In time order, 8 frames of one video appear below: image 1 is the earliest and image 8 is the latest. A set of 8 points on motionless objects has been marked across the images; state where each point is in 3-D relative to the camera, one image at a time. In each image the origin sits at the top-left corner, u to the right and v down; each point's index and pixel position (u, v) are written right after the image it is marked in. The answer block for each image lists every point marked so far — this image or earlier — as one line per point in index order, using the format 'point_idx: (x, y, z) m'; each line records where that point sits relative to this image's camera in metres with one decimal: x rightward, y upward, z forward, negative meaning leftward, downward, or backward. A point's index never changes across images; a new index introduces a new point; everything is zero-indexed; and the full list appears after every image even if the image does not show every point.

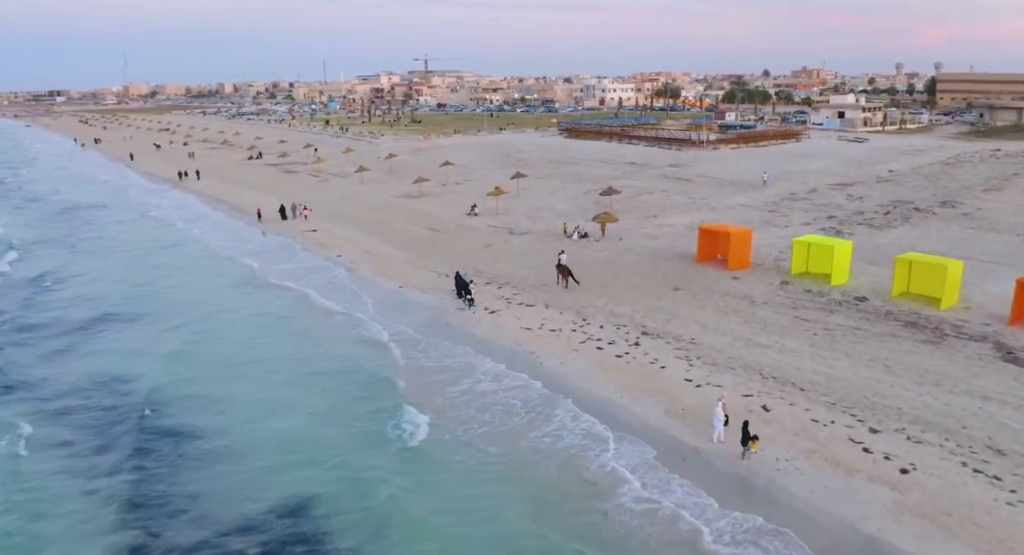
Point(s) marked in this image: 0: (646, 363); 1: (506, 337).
0: (+3.1, -2.0, +17.1) m
1: (-0.2, -1.5, +19.1) m
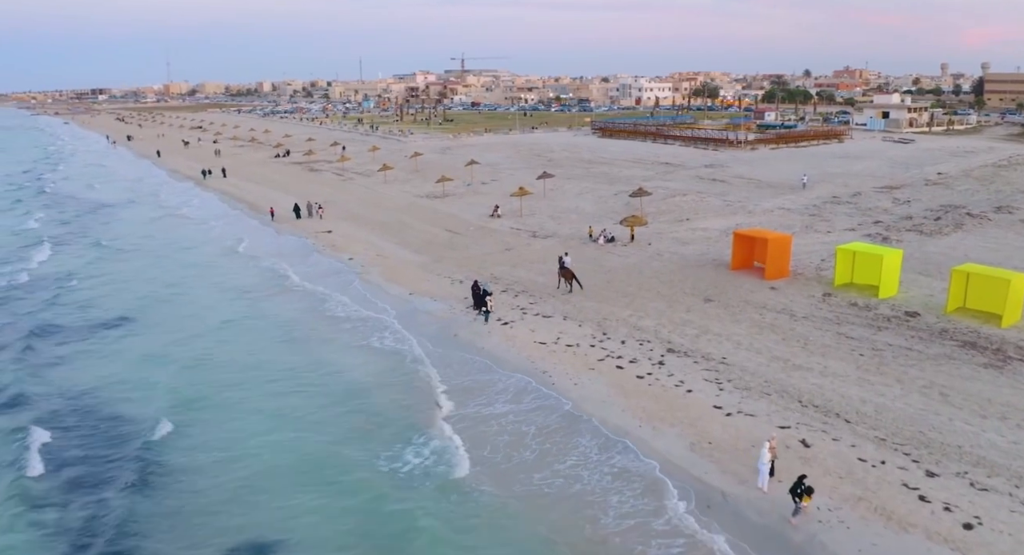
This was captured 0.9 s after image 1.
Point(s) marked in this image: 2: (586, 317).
0: (+3.3, -2.3, +15.4) m
1: (+0.1, -1.8, +17.5) m
2: (+2.0, -1.1, +19.8) m
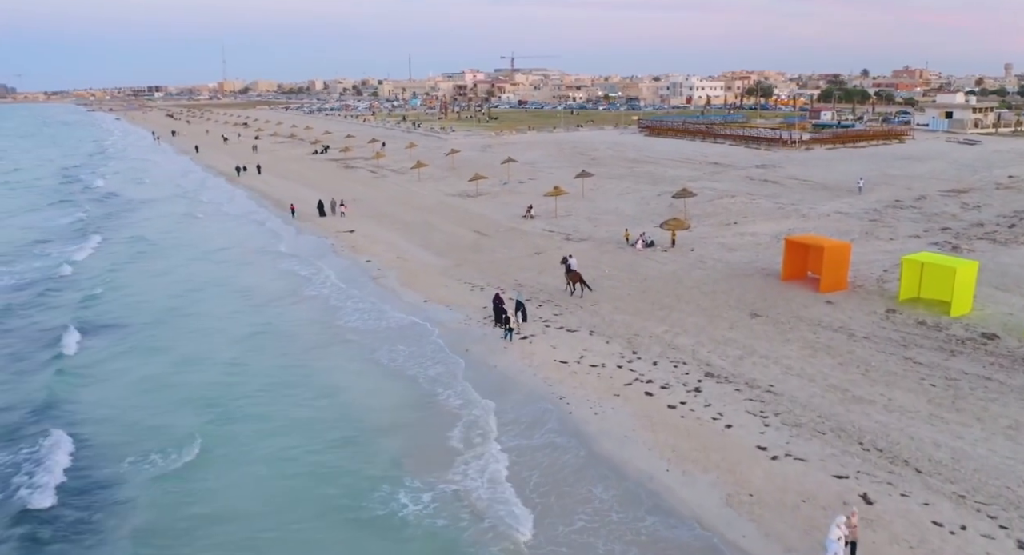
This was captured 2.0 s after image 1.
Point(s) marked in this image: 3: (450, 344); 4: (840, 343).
0: (+3.5, -2.5, +13.3) m
1: (+0.4, -2.0, +15.6) m
2: (+2.5, -1.3, +17.8) m
3: (-1.5, -1.6, +17.7) m
4: (+7.7, -1.5, +17.5) m
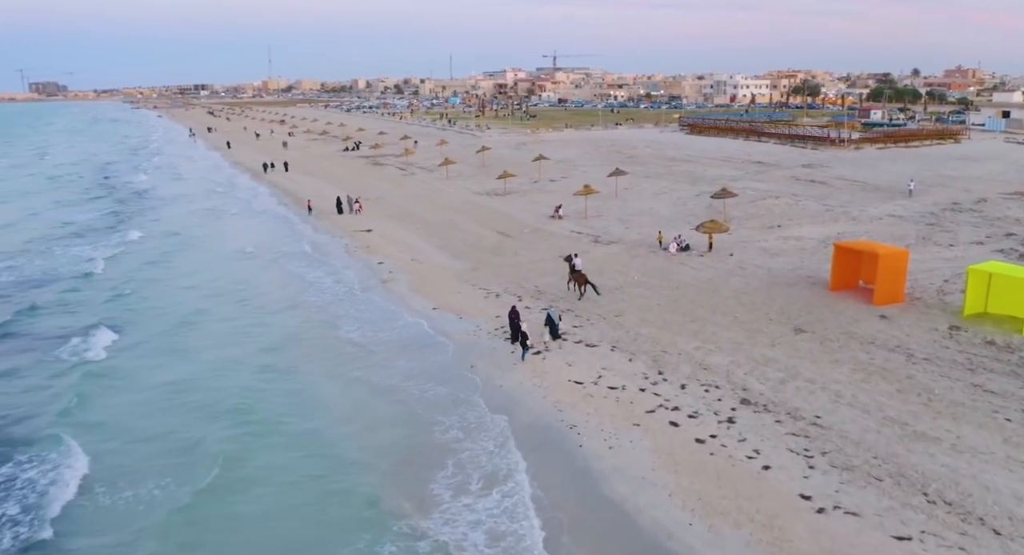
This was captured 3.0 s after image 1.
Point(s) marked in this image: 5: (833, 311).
0: (+3.5, -2.8, +11.4) m
1: (+0.6, -2.2, +13.8) m
2: (+2.7, -1.5, +15.9) m
3: (-1.2, -1.7, +16.1) m
4: (+7.9, -1.8, +15.3) m
5: (+8.1, -0.8, +18.9) m
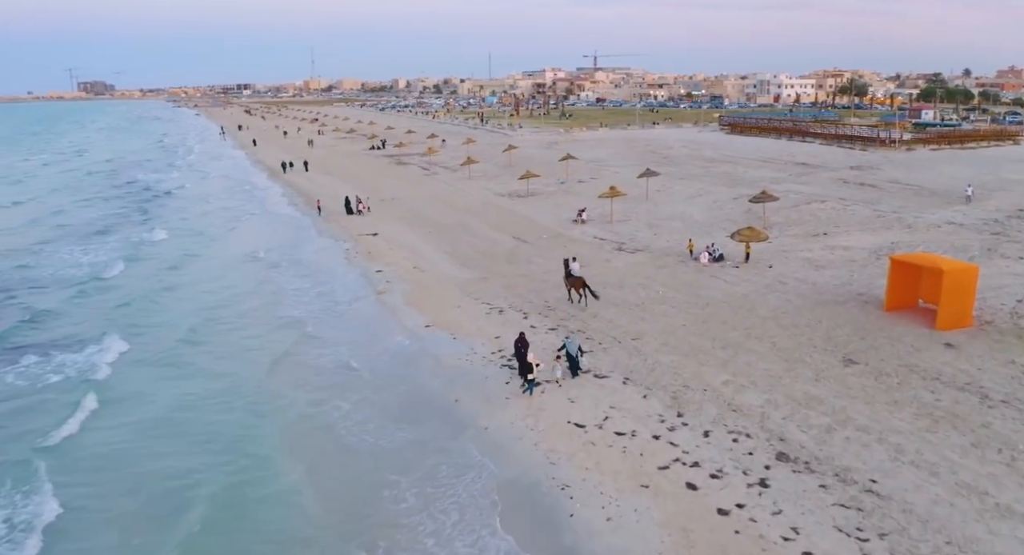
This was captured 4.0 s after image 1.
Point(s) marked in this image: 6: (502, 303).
0: (+3.1, -3.1, +8.9) m
1: (+0.4, -2.5, +11.6) m
2: (+2.6, -1.9, +13.5) m
3: (-1.3, -2.0, +13.9) m
4: (+7.8, -2.3, +12.7) m
5: (+8.2, -1.3, +16.3) m
6: (-0.2, -0.6, +18.5) m
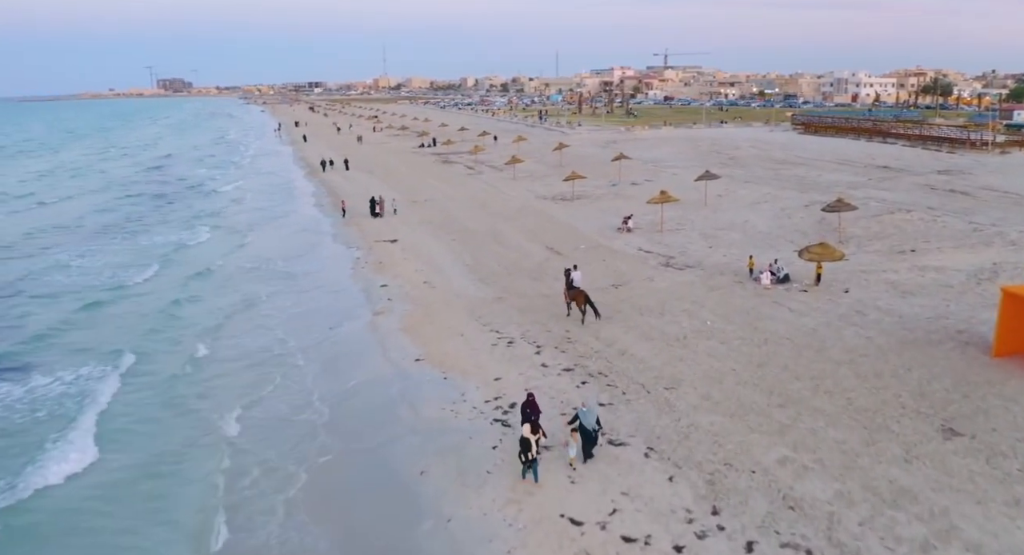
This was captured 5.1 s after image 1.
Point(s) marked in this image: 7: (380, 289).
0: (+2.5, -3.7, +5.7) m
1: (0.0, -3.0, +8.6) m
2: (+2.4, -2.5, +10.3) m
3: (-1.4, -2.5, +11.0) m
4: (+7.5, -3.0, +9.0) m
5: (+8.3, -2.0, +12.6) m
6: (+0.1, -1.1, +15.6) m
7: (-3.3, -0.3, +19.2) m
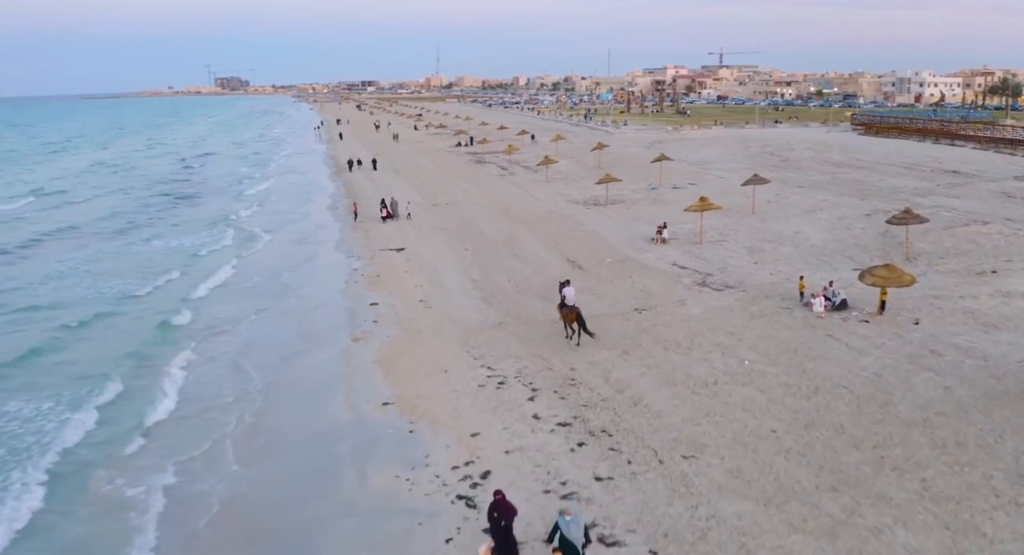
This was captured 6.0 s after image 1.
0: (+1.7, -4.3, +3.1) m
1: (-0.6, -3.5, +6.1) m
2: (+2.0, -3.0, +7.7) m
3: (-1.9, -3.0, +8.6) m
4: (+6.9, -3.6, +6.1) m
5: (+7.9, -2.6, +9.6) m
6: (0.0, -1.6, +13.1) m
7: (-3.2, -0.7, +16.9) m
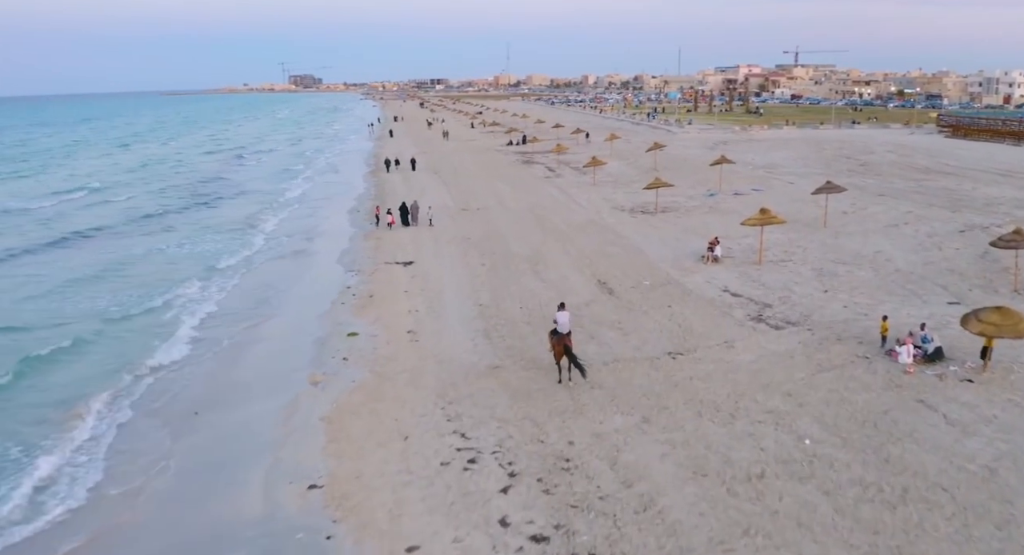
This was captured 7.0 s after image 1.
0: (+0.5, -4.9, 0.0) m
1: (-1.5, -4.1, +3.1) m
2: (+1.2, -3.6, +4.5) m
3: (-2.5, -3.5, +5.8) m
4: (+6.0, -4.3, +2.5) m
5: (+7.3, -3.4, +5.9) m
6: (-0.3, -2.2, +10.1) m
7: (-3.1, -1.2, +14.1) m
